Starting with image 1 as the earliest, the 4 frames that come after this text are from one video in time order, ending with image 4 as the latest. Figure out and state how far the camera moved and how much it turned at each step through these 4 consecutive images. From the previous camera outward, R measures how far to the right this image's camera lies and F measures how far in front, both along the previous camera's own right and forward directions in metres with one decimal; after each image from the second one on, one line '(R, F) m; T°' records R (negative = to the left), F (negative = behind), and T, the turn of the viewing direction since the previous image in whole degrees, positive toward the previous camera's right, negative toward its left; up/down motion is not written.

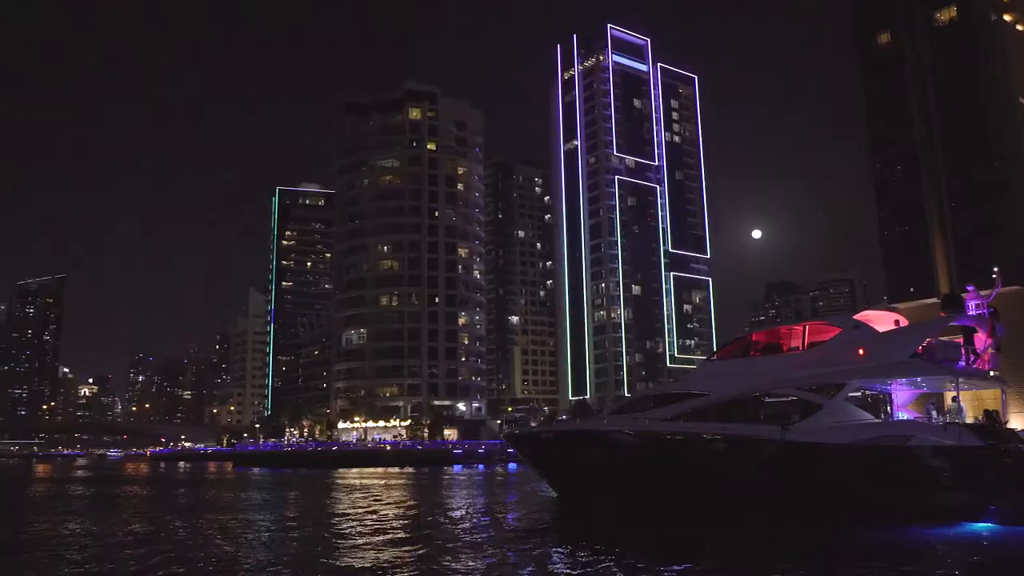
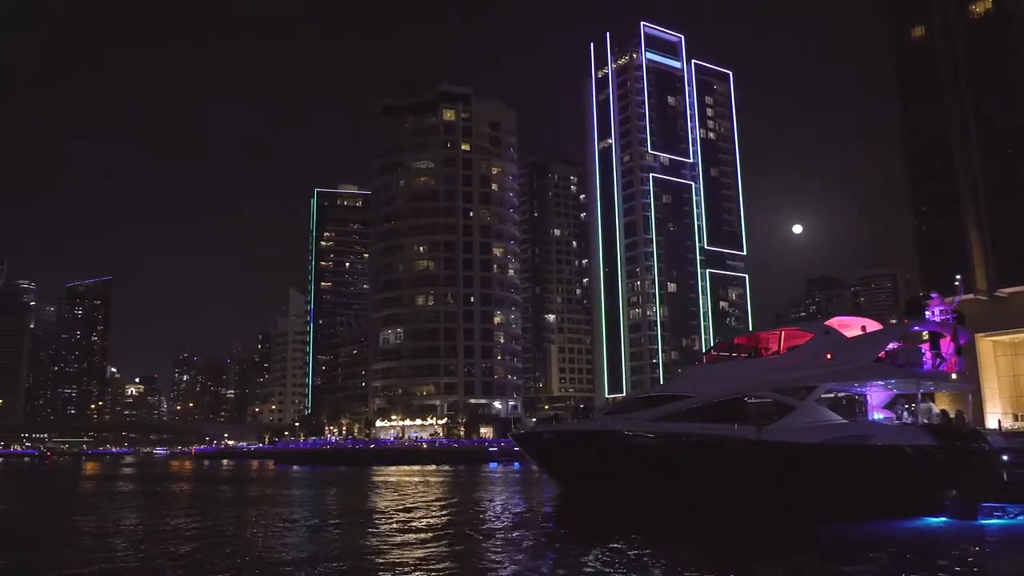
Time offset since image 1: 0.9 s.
(+0.3, -0.5) m; -3°
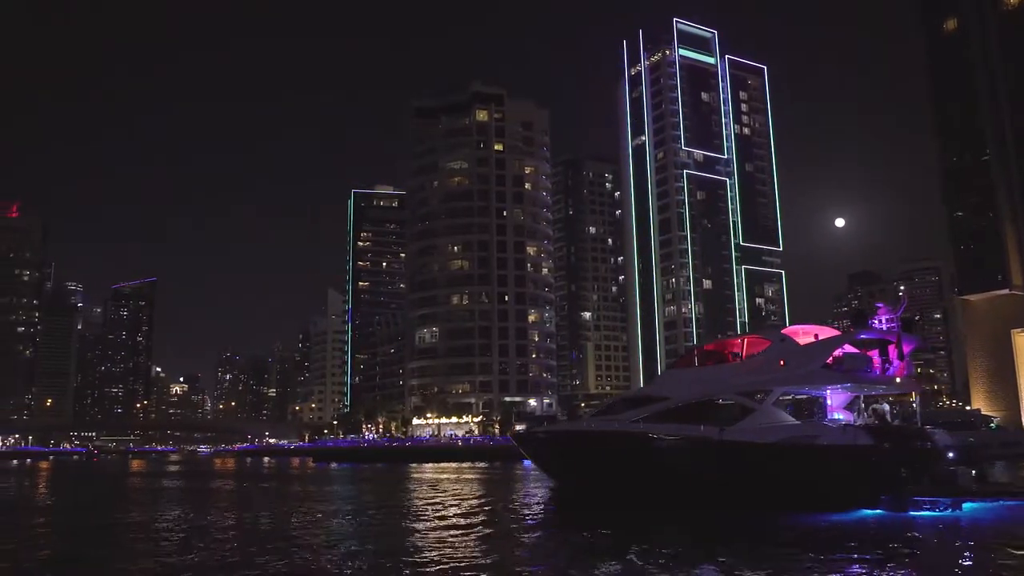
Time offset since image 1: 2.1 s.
(+0.4, -0.8) m; -3°
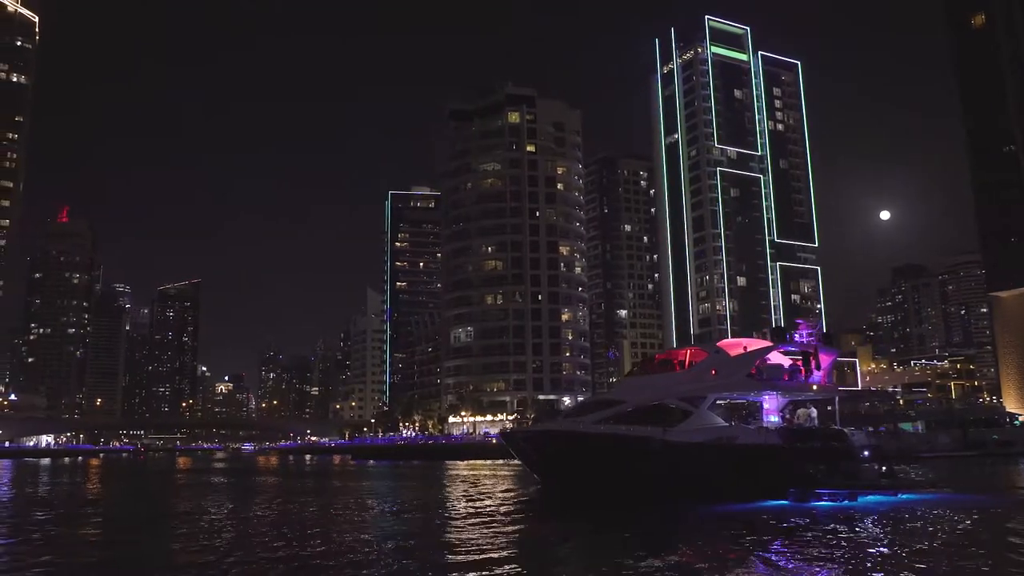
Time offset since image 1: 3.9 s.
(+0.6, -1.3) m; -3°
